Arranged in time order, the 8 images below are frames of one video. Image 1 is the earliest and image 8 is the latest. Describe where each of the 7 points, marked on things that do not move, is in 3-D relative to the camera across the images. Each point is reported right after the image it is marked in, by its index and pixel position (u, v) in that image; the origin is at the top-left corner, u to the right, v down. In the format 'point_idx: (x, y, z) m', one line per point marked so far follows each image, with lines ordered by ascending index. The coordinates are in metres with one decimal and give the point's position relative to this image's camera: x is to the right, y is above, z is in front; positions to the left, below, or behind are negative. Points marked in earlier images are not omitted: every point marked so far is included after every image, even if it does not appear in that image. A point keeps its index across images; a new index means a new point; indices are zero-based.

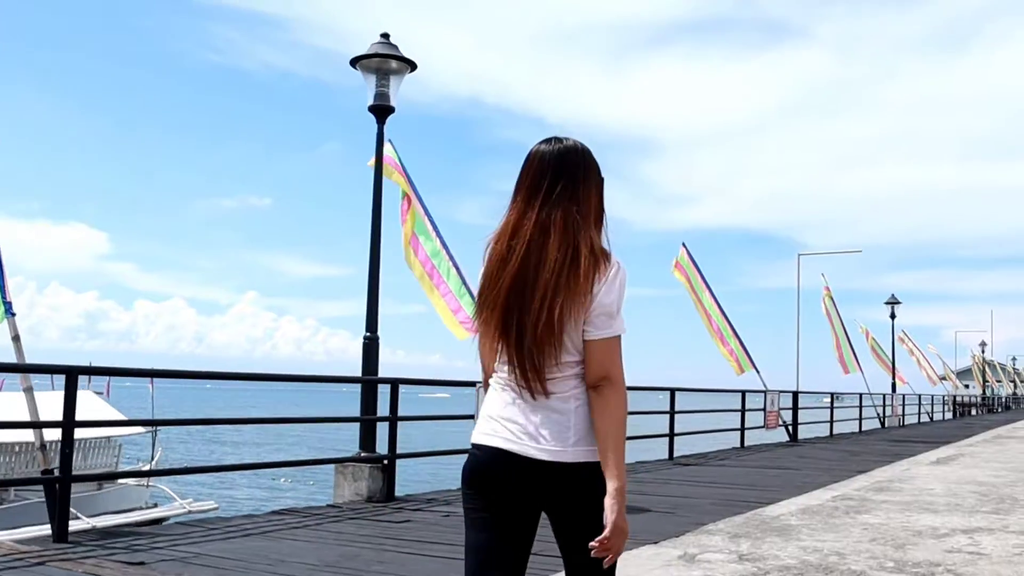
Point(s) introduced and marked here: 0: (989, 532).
0: (+3.3, -1.7, +7.6) m
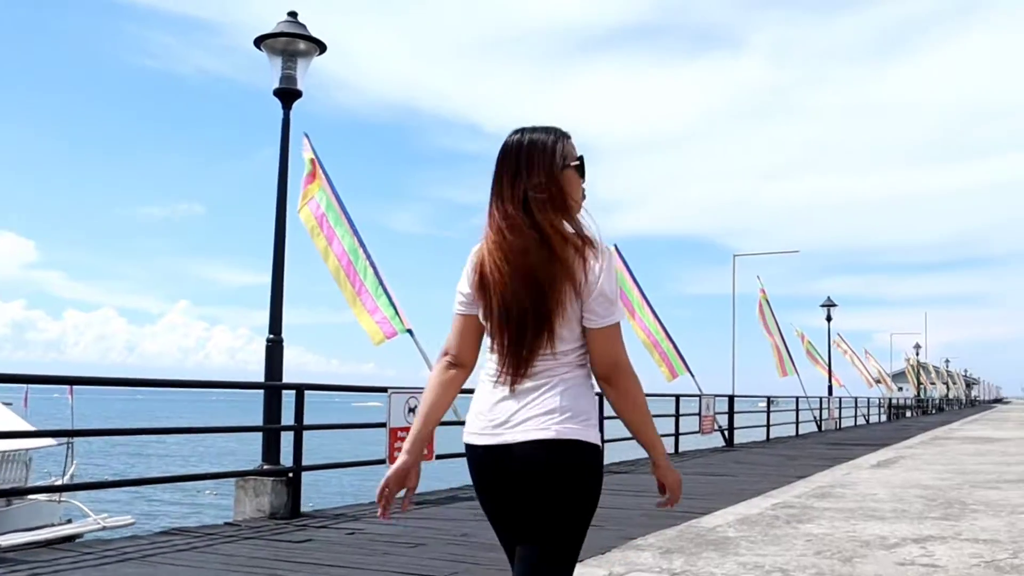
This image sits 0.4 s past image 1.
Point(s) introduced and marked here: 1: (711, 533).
0: (+2.8, -1.6, +7.0) m
1: (+1.4, -1.7, +7.6) m
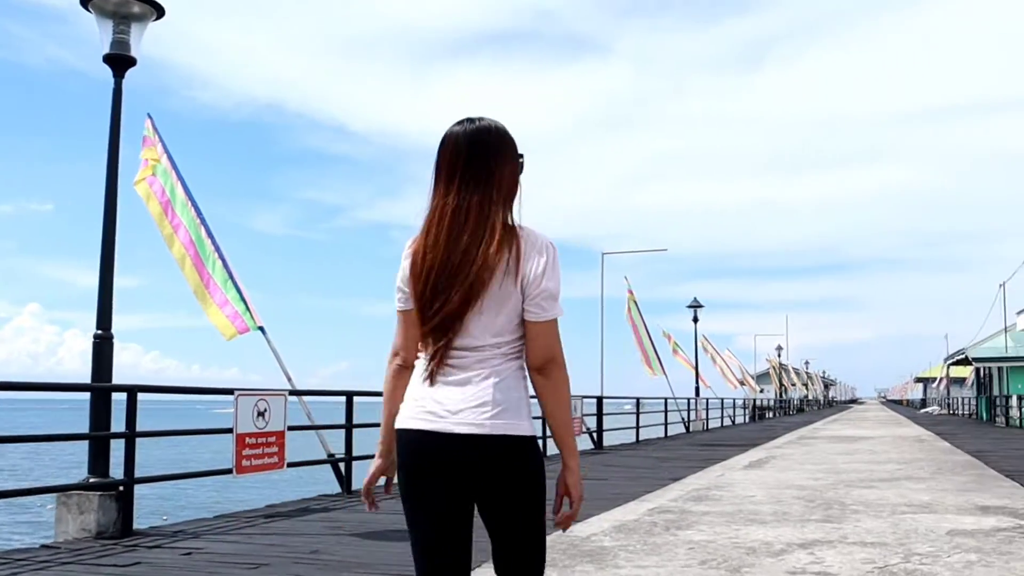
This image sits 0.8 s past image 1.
0: (+1.9, -1.6, +6.6) m
1: (+0.5, -1.7, +7.0) m
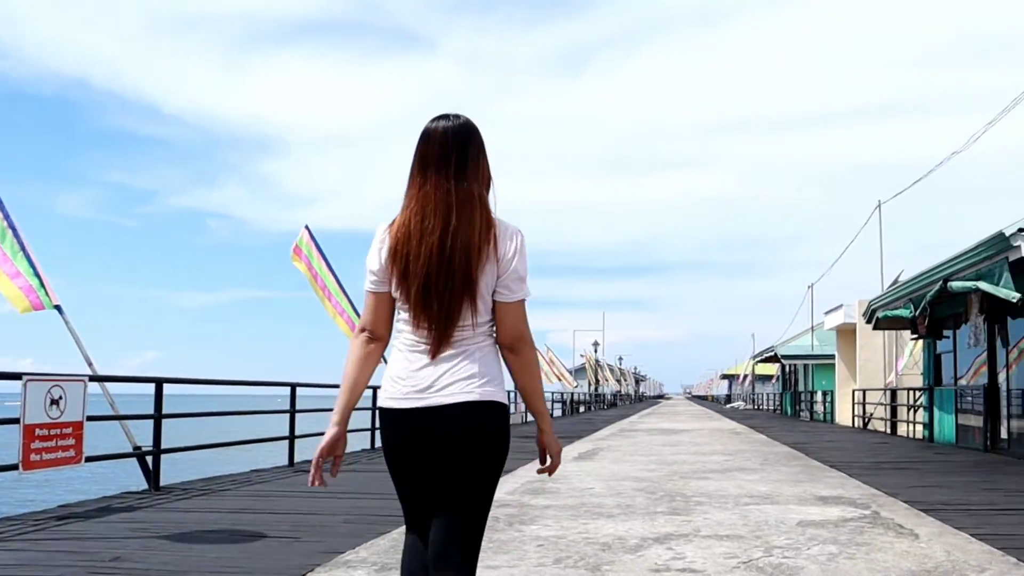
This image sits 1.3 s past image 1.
0: (+1.0, -1.5, +6.3) m
1: (-0.5, -1.5, +6.4) m
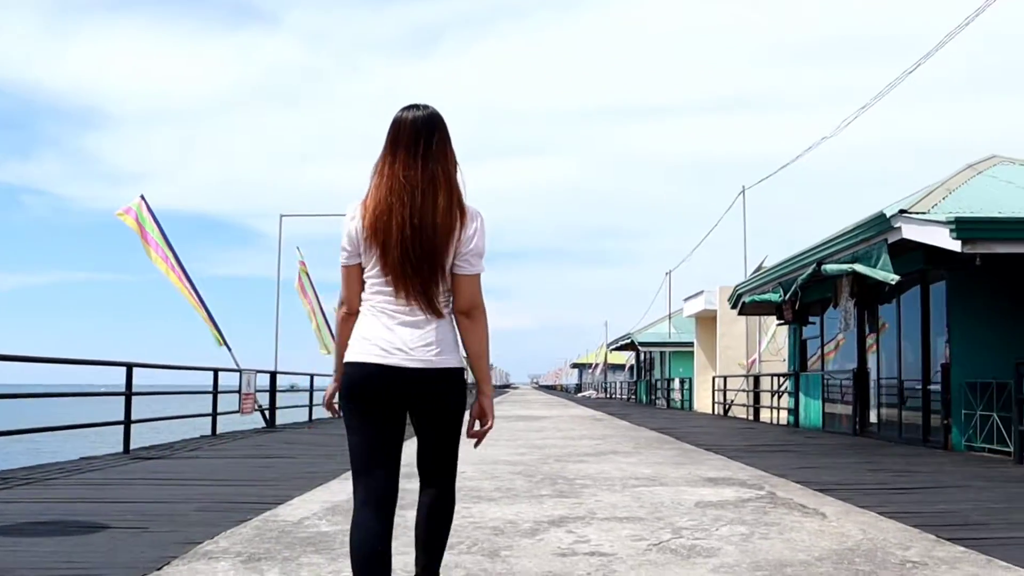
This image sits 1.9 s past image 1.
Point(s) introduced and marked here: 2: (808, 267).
0: (+0.4, -1.2, +5.8) m
1: (-1.1, -1.3, +5.7) m
2: (+3.1, +0.3, +11.4) m
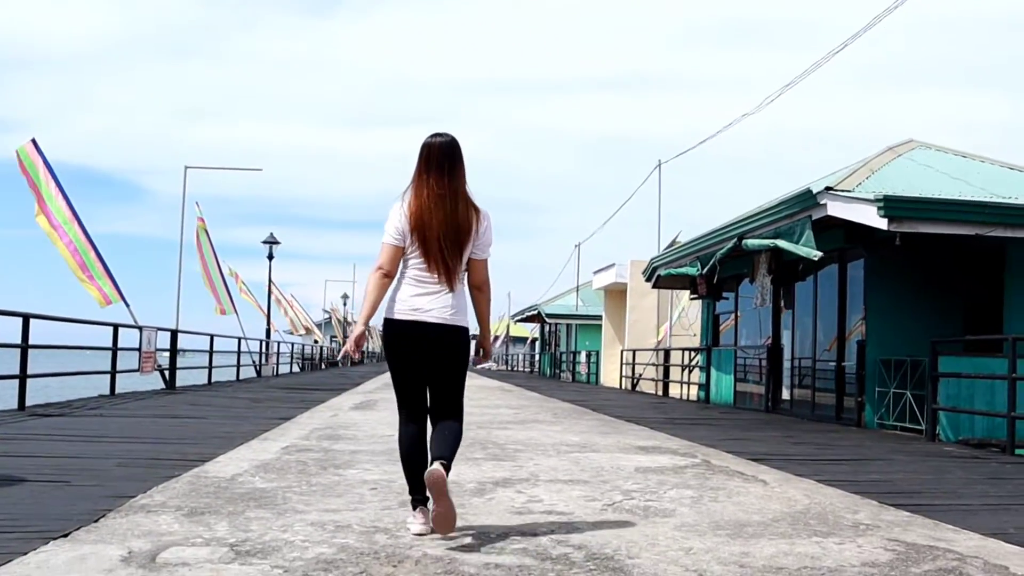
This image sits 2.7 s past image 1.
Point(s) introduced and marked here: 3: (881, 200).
0: (+0.1, -1.0, +5.7) m
1: (-1.4, -1.0, +5.5) m
2: (+2.3, +0.5, +11.5) m
3: (+2.8, +0.7, +8.4) m
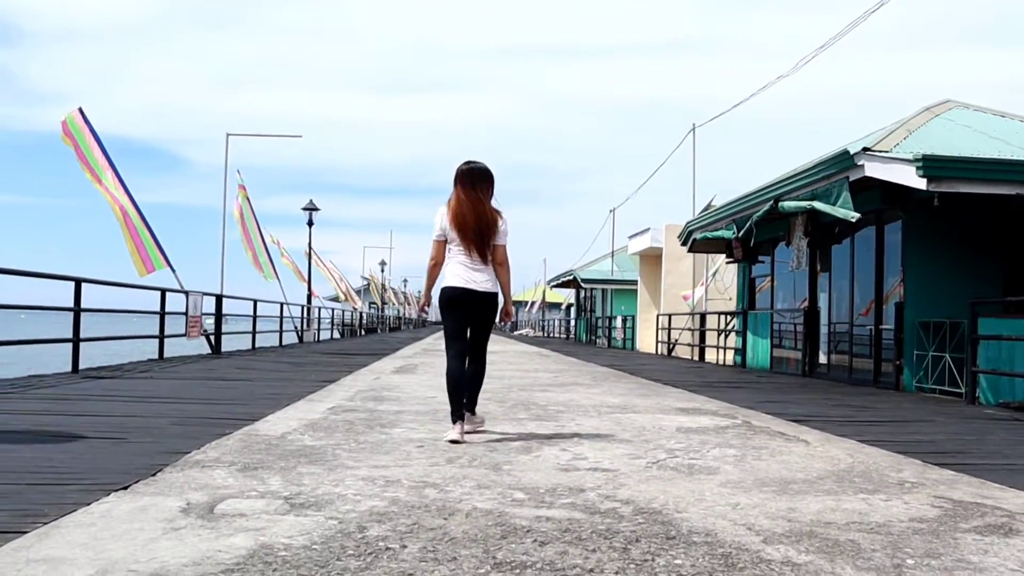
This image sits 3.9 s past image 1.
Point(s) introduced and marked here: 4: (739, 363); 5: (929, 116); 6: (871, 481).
0: (+0.3, -0.8, +5.8) m
1: (-1.1, -0.8, +5.6) m
2: (+2.7, +0.9, +11.5) m
3: (+3.1, +1.0, +8.3) m
4: (+3.0, -1.0, +14.3) m
5: (+4.0, +1.6, +10.4) m
6: (+1.6, -0.8, +4.8) m
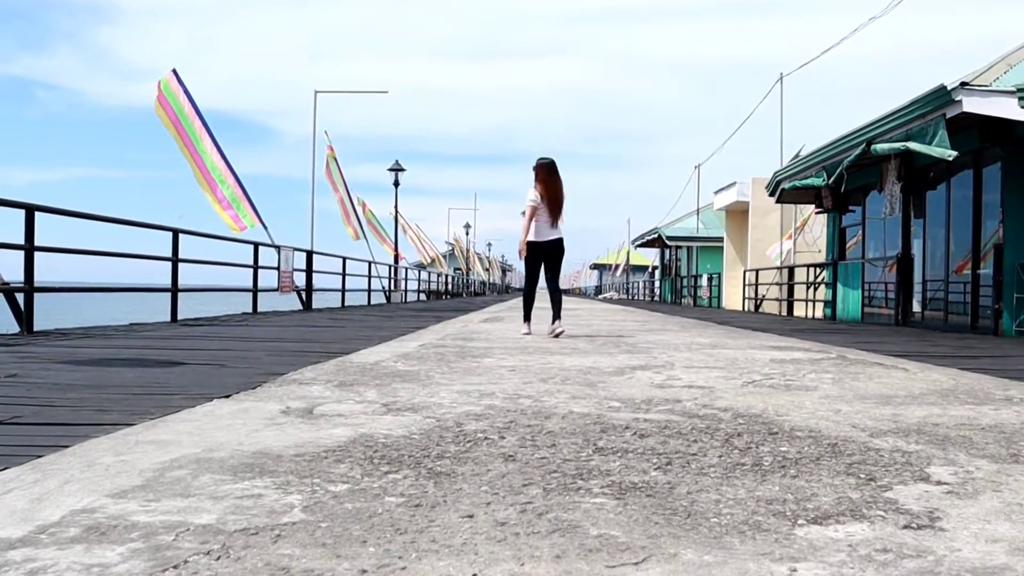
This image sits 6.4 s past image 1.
0: (+0.8, -0.4, +5.7) m
1: (-0.7, -0.4, +5.6) m
2: (+3.5, +1.4, +11.2) m
3: (+3.8, +1.4, +8.0) m
4: (+4.1, -0.4, +14.0) m
5: (+4.8, +2.2, +10.0) m
6: (+2.0, -0.5, +4.7) m
